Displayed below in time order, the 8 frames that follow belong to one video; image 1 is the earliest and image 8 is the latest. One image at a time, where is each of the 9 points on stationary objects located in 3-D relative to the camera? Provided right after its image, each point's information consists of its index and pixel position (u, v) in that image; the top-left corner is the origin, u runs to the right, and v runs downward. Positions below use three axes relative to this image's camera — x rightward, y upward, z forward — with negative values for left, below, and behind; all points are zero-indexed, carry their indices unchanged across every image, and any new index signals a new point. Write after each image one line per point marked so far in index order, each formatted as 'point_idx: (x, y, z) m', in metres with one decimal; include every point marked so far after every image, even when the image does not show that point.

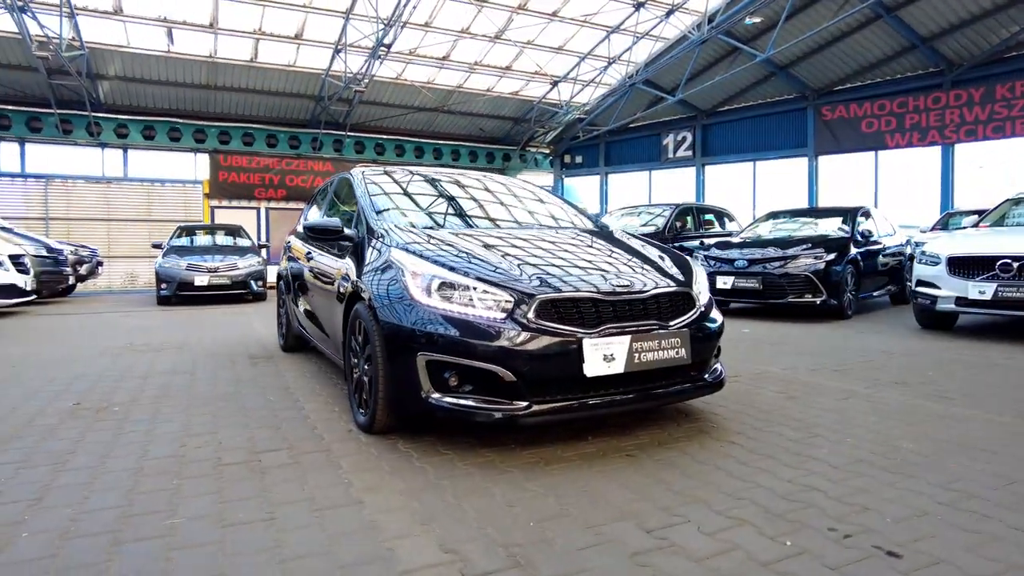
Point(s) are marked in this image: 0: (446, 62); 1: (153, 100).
0: (-1.6, +5.8, +16.5) m
1: (-9.3, +4.9, +16.7) m
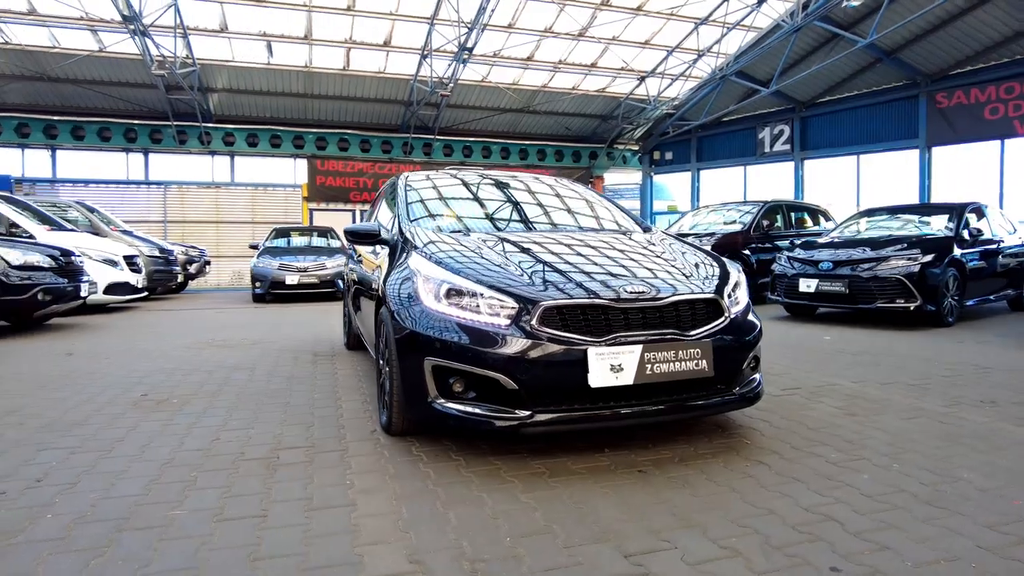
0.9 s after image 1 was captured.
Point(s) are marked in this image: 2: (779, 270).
0: (+0.5, +5.8, +16.5) m
1: (-7.1, +4.9, +17.8) m
2: (+3.7, +0.2, +8.8) m
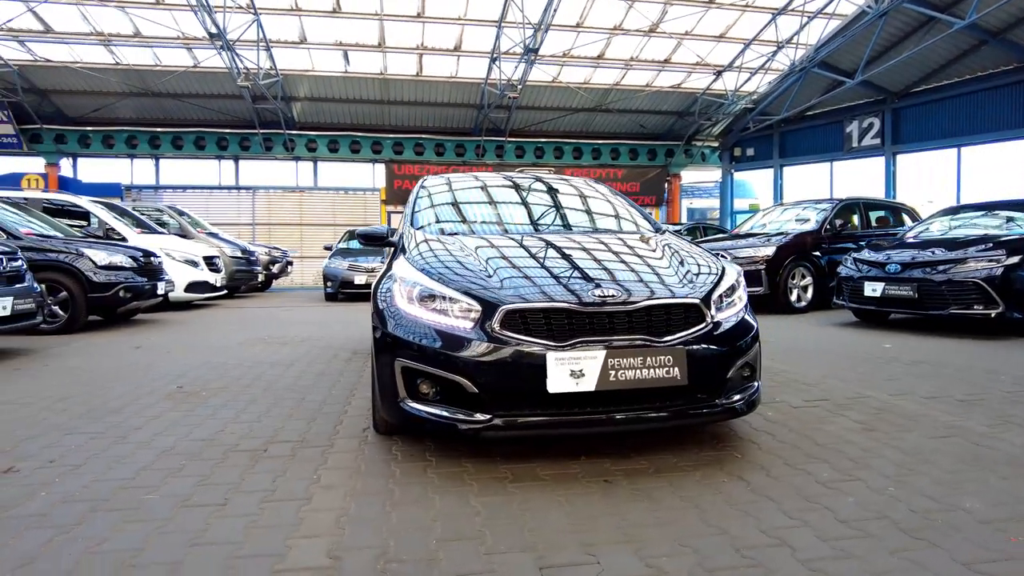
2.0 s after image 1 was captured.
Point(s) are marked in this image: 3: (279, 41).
0: (+2.3, +5.8, +16.3) m
1: (-5.1, +5.0, +18.7) m
2: (+4.3, +0.2, +8.3) m
3: (-5.4, +5.7, +14.9) m
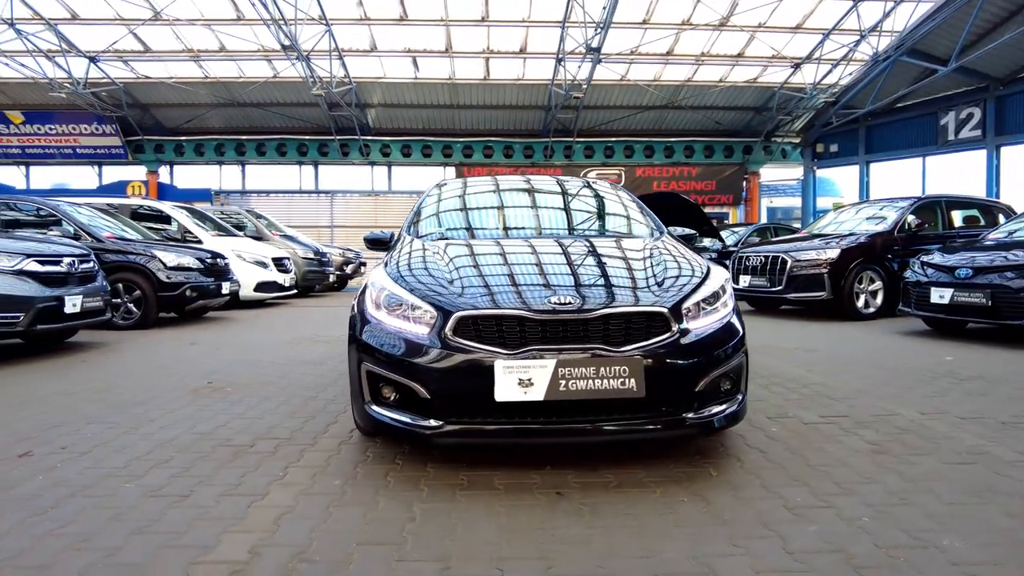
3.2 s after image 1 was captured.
0: (+3.9, +5.7, +15.9) m
1: (-3.1, +5.0, +19.2) m
2: (+4.7, +0.1, +7.6) m
3: (-3.9, +5.7, +15.5) m
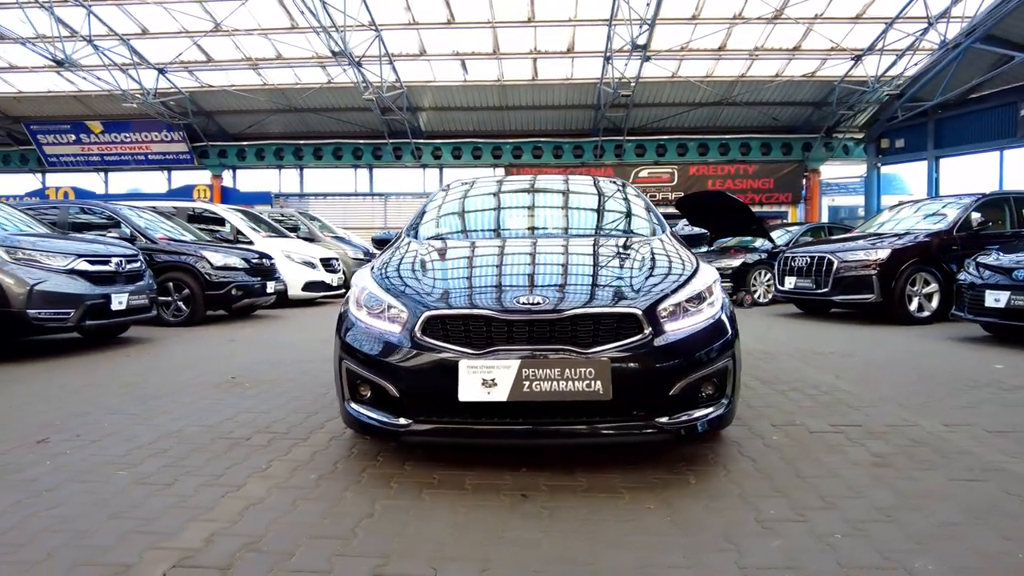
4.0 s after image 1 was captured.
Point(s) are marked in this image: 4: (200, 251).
0: (+5.0, +5.7, +15.4) m
1: (-1.6, +4.9, +19.4) m
2: (+5.0, +0.1, +7.1) m
3: (-2.8, +5.7, +15.8) m
4: (-4.4, +0.5, +9.1) m
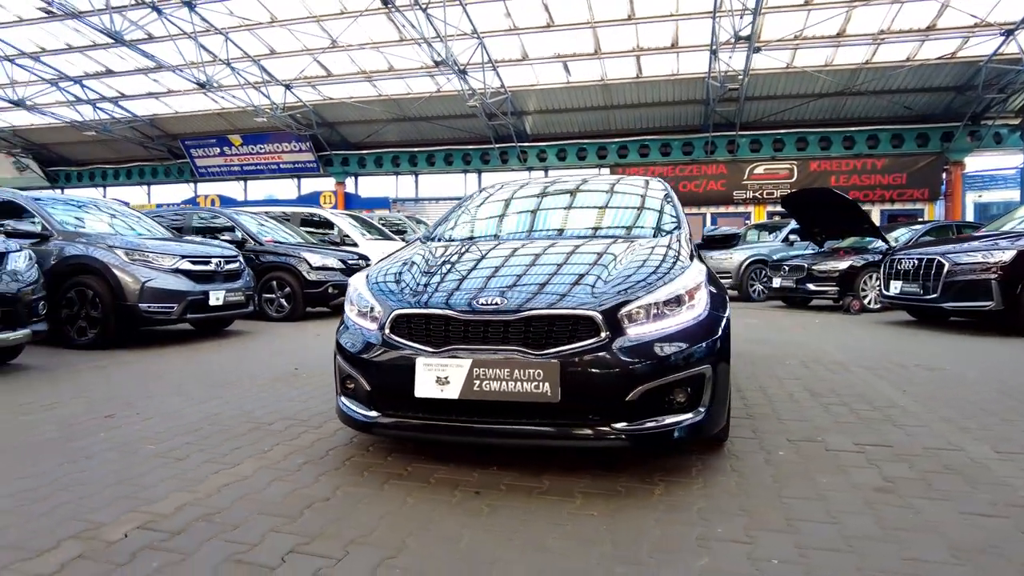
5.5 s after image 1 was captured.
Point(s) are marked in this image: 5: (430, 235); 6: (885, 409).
0: (+7.3, +5.6, +14.2) m
1: (+1.6, +4.9, +19.5) m
2: (+5.6, 0.0, +6.1) m
3: (-0.2, +5.7, +16.2) m
4: (-3.3, +0.6, +9.9) m
5: (-0.6, +0.4, +4.7) m
6: (+2.6, -0.8, +4.4) m
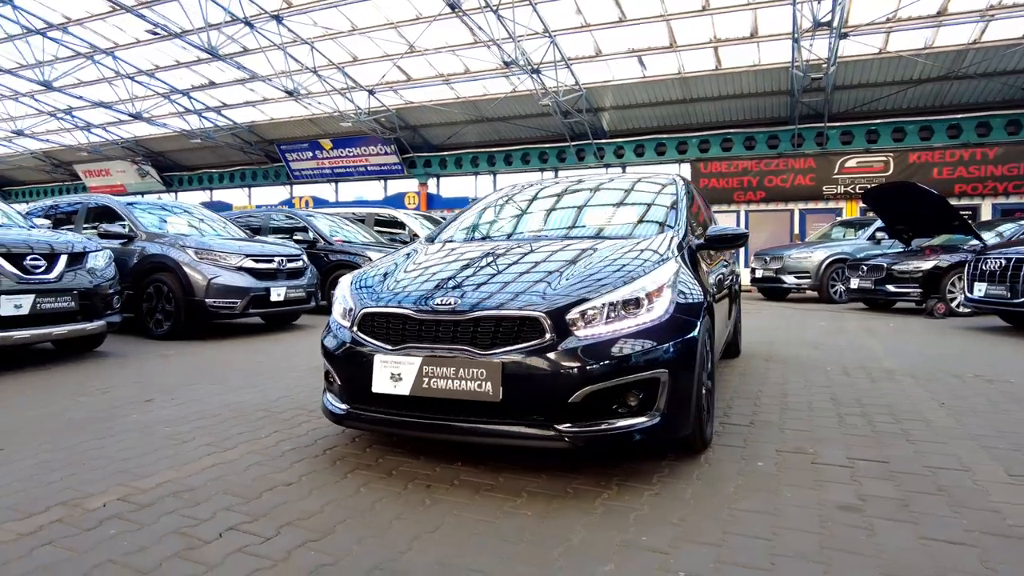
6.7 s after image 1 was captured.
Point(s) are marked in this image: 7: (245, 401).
0: (+8.8, +5.6, +13.0) m
1: (+4.0, +4.9, +19.1) m
2: (+5.8, 0.0, +5.3) m
3: (+1.6, +5.8, +16.1) m
4: (-2.4, +0.6, +10.4) m
5: (-0.5, +0.4, +4.9) m
6: (+2.5, -0.8, +4.1) m
7: (-1.9, -0.8, +4.7) m
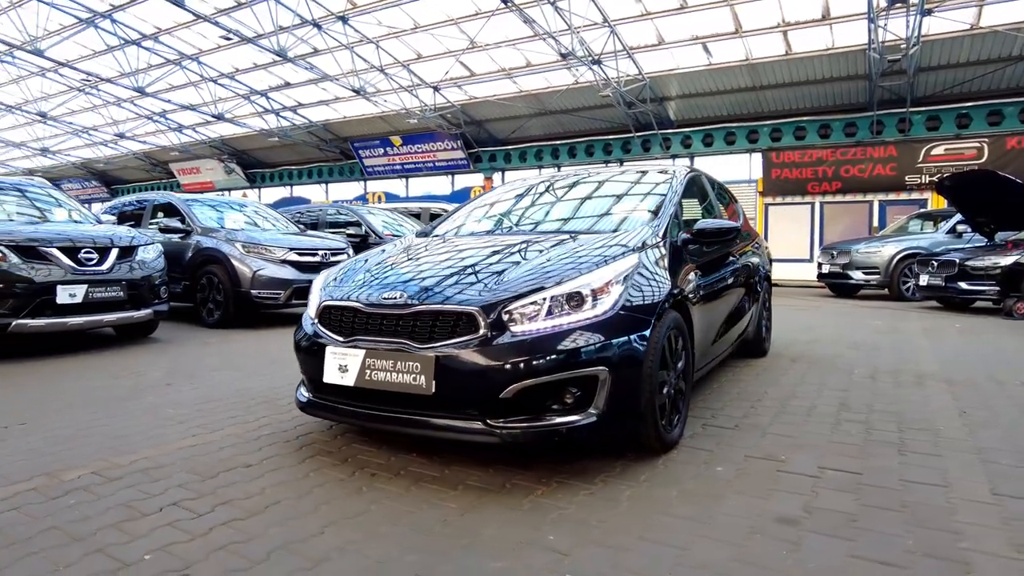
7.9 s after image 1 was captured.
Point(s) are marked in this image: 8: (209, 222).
0: (+9.8, +5.6, +11.8) m
1: (+5.8, +5.1, +18.4) m
2: (+5.7, -0.1, +4.5) m
3: (+3.1, +5.9, +15.7) m
4: (-1.7, +0.7, +10.7) m
5: (-0.5, +0.5, +4.9) m
6: (+2.3, -0.8, +3.8) m
7: (-2.0, -0.8, +5.0) m
8: (-4.1, +0.9, +8.7) m
